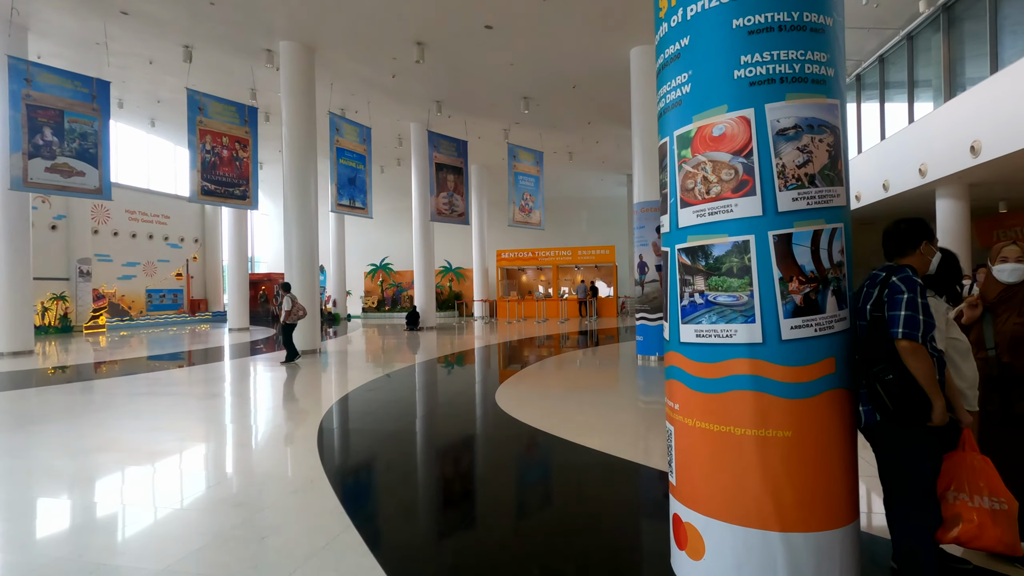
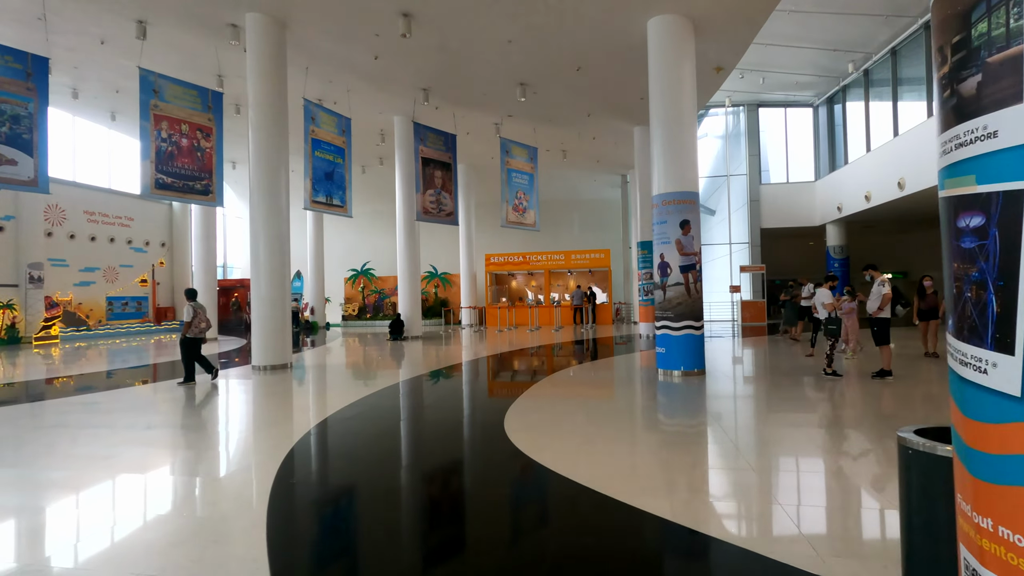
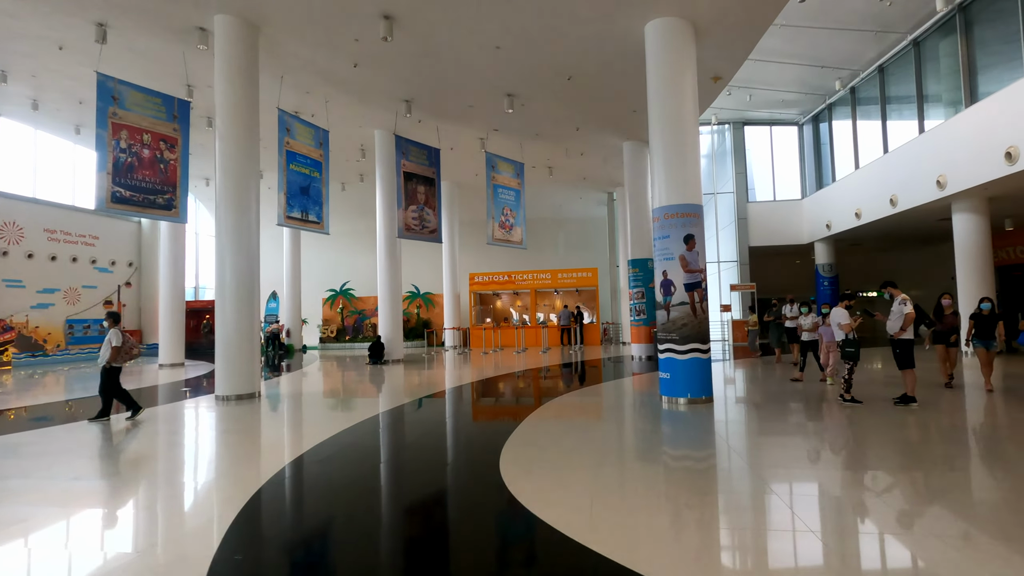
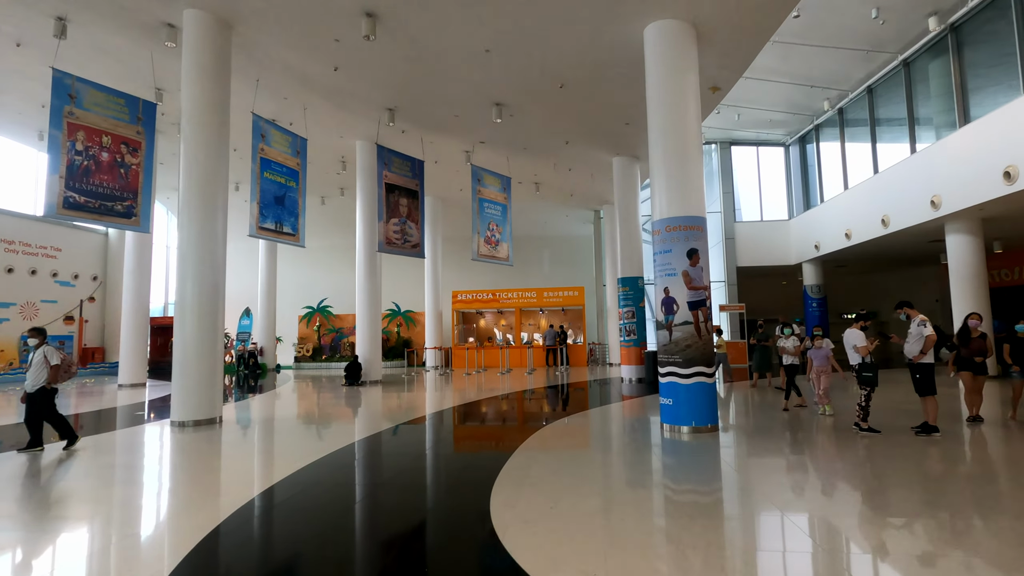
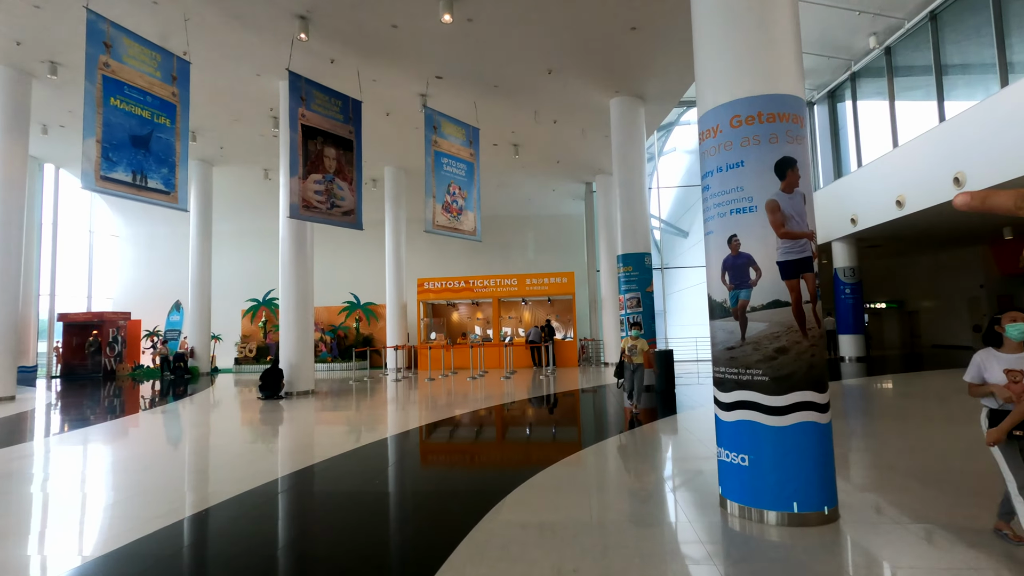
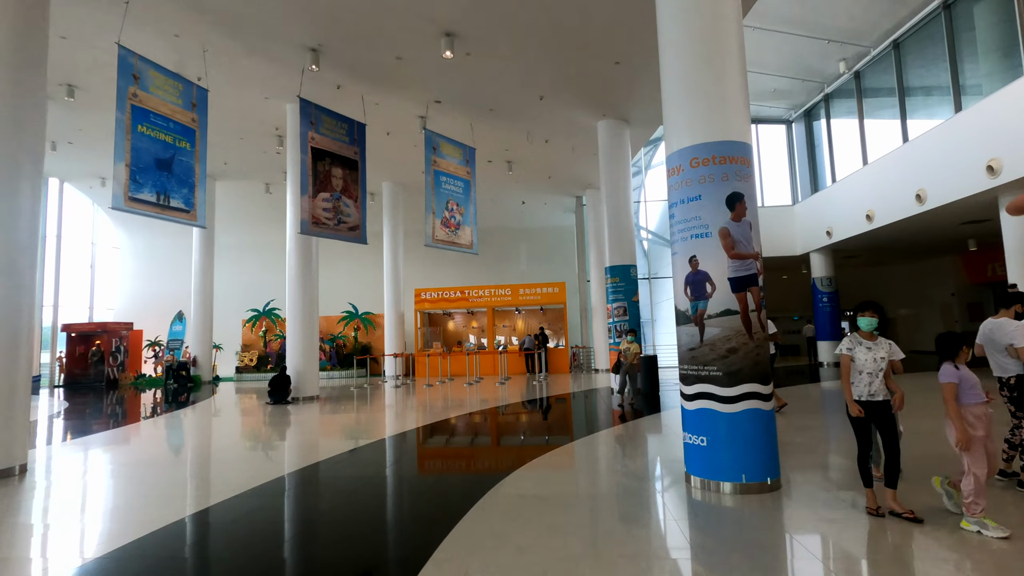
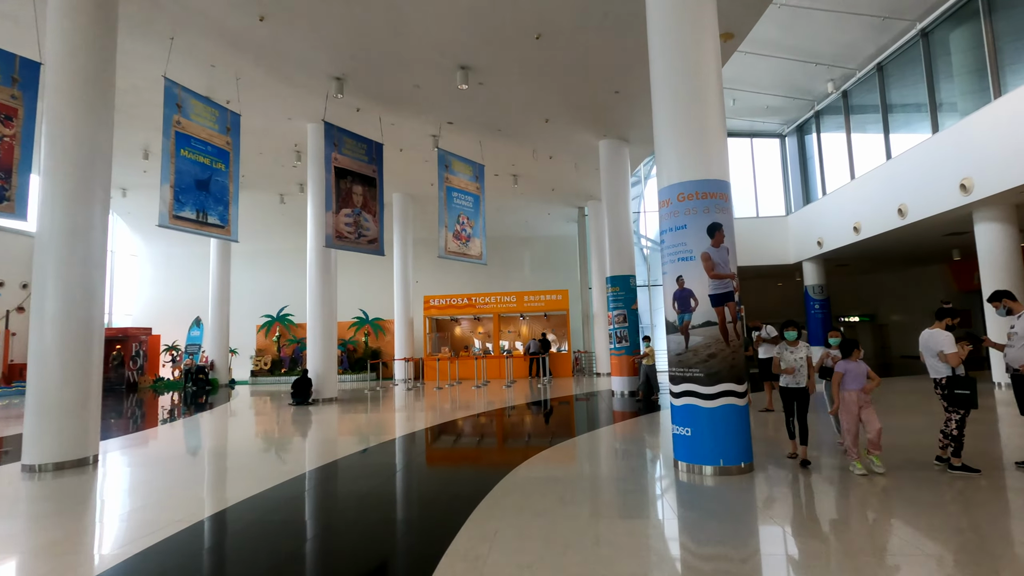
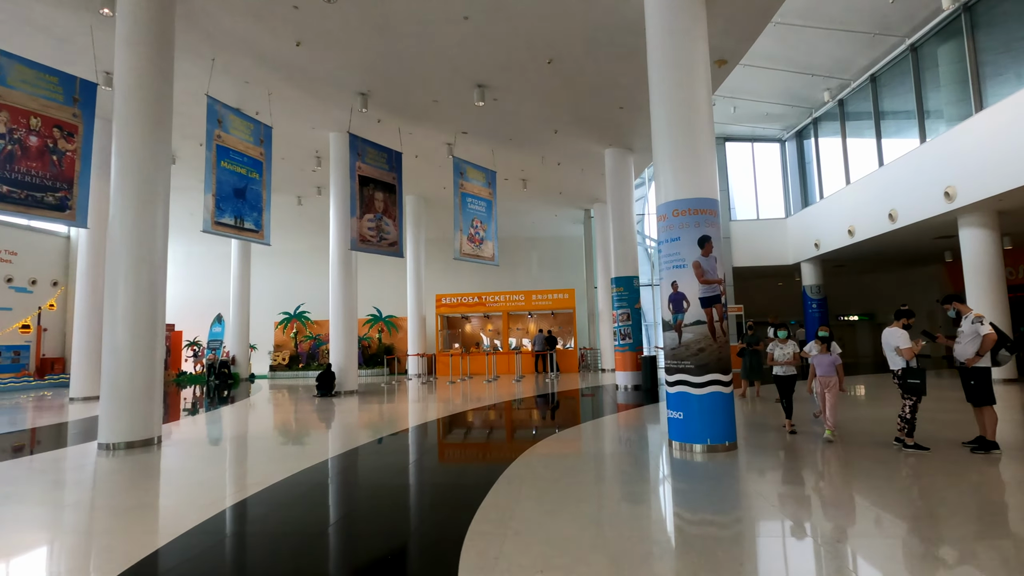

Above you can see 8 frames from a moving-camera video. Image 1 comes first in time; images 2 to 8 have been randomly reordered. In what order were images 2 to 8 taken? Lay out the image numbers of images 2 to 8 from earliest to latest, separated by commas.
2, 3, 4, 8, 7, 6, 5
